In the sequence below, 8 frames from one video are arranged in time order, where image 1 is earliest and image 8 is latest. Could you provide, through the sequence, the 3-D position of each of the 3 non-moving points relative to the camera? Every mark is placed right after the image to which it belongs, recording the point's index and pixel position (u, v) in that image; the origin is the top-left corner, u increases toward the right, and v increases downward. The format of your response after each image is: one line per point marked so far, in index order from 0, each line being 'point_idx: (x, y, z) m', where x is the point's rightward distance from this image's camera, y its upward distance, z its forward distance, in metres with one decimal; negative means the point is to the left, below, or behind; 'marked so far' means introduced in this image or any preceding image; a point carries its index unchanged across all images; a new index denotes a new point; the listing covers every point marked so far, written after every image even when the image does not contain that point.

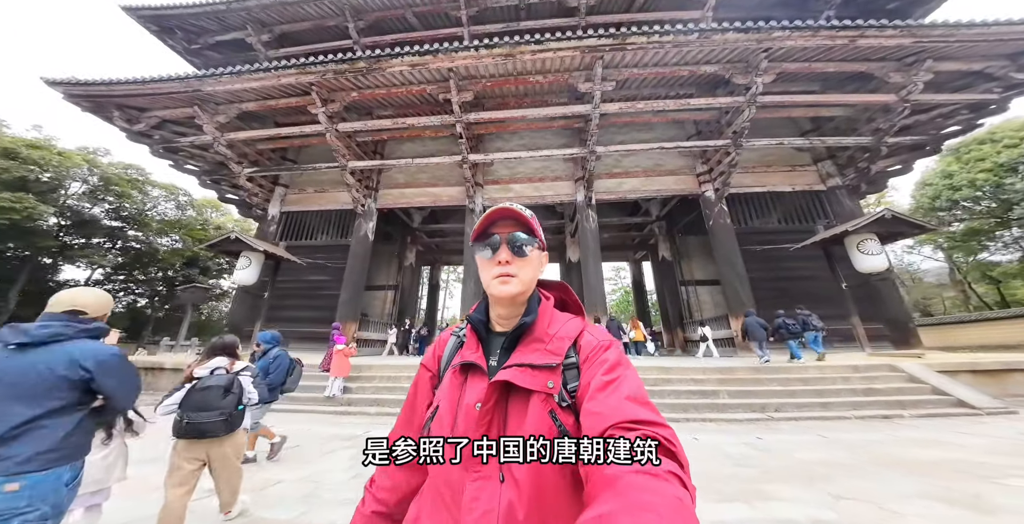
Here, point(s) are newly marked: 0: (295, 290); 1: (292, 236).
0: (-6.8, -1.0, +10.0) m
1: (-7.2, +0.7, +10.6) m
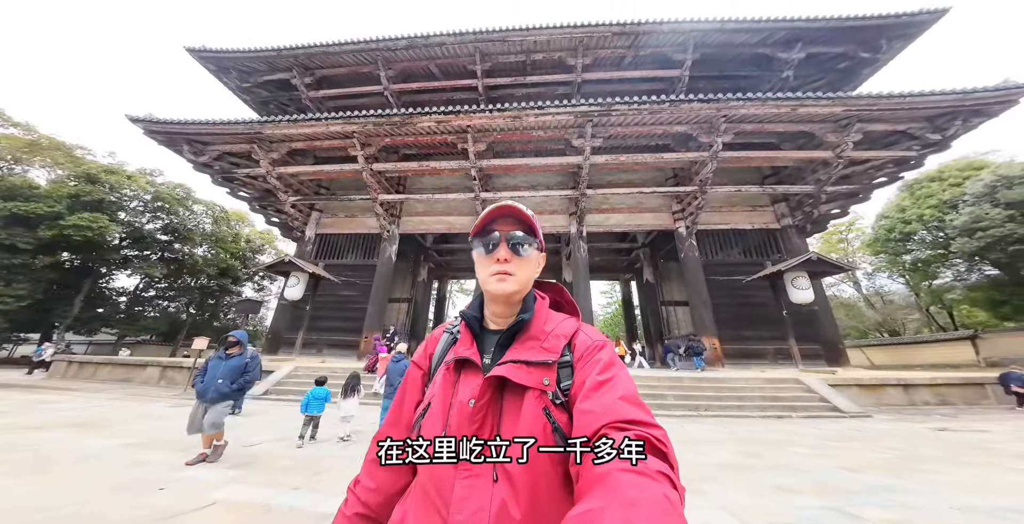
0: (-6.7, -1.5, +11.4) m
1: (-7.1, +0.2, +12.0) m
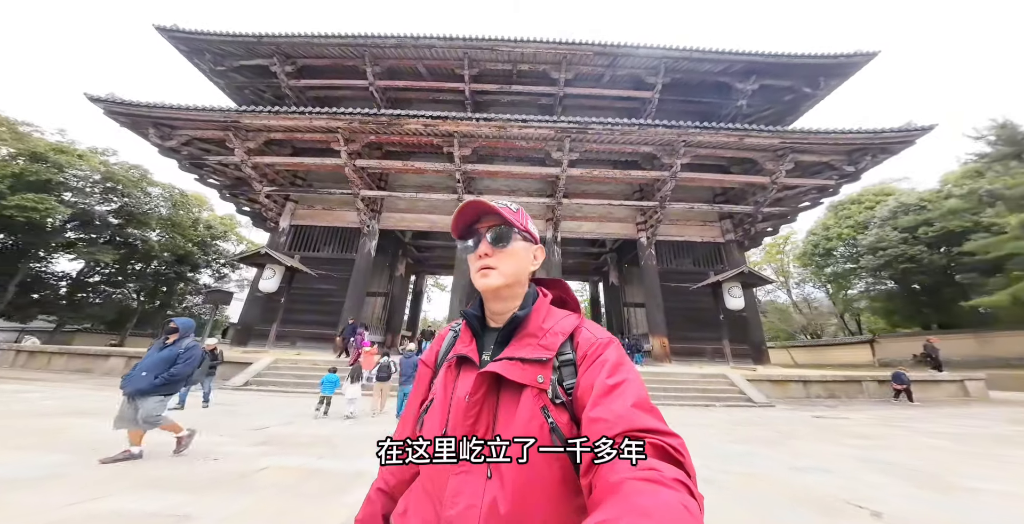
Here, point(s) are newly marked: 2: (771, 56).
0: (-7.7, -1.2, +11.4) m
1: (-8.0, +0.5, +11.9) m
2: (+9.1, +7.2, +10.8) m
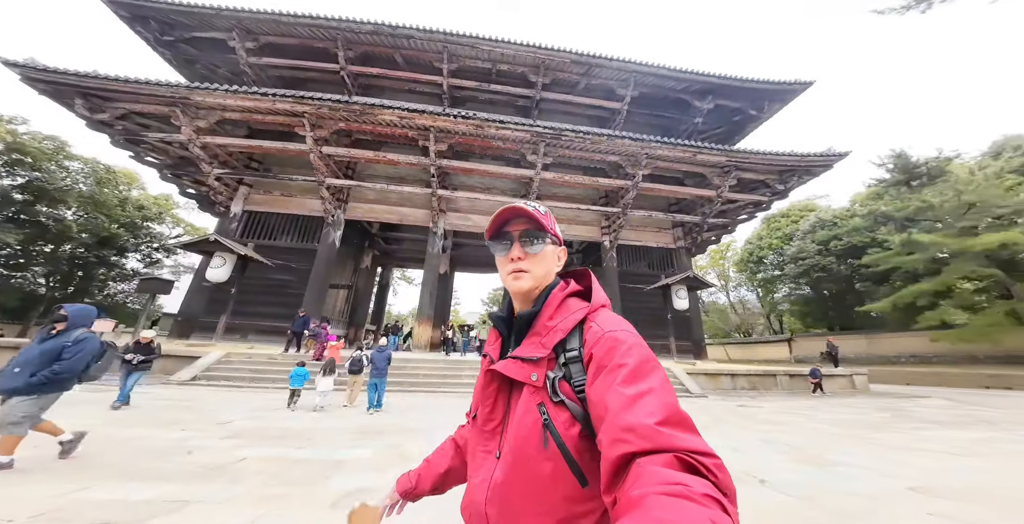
0: (-8.8, -0.8, +10.7) m
1: (-9.1, +0.9, +11.1) m
2: (+8.2, +7.0, +11.9) m
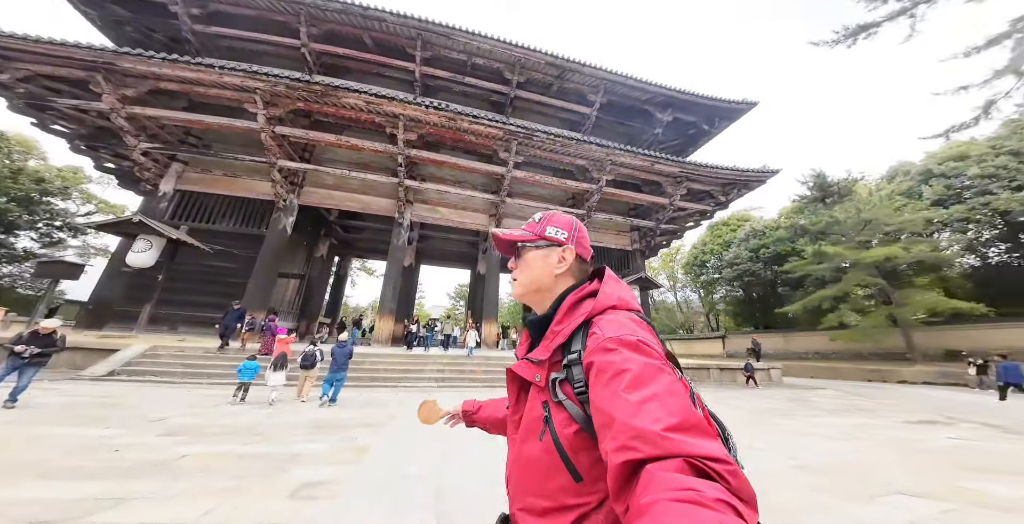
0: (-9.8, -0.4, +9.5) m
1: (-10.2, +1.4, +9.9) m
2: (+7.1, +6.9, +12.8) m
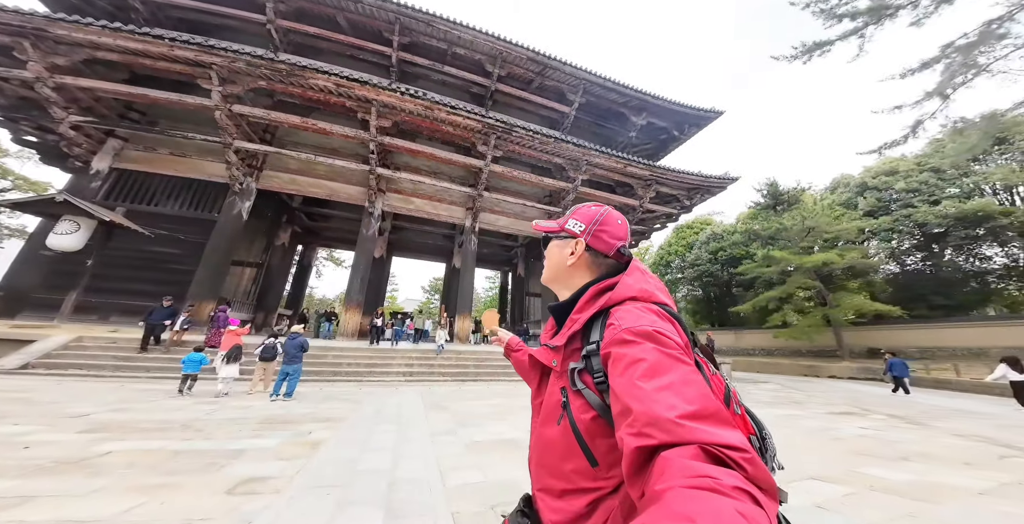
0: (-10.7, +0.1, +8.8) m
1: (-11.1, +1.8, +9.1) m
2: (+6.1, +6.9, +13.3) m
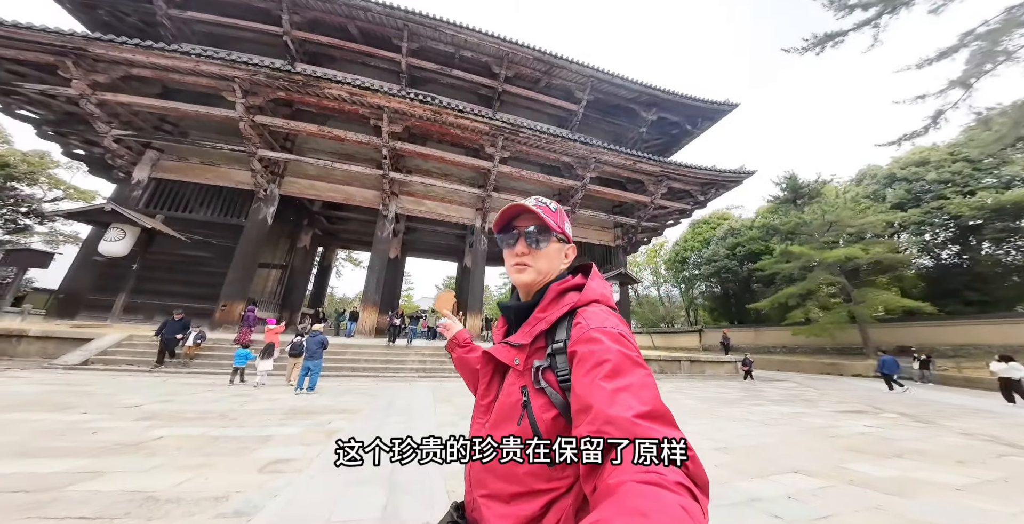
0: (-10.5, 0.0, +9.5) m
1: (-10.8, +1.7, +9.8) m
2: (+6.5, +7.0, +13.1) m
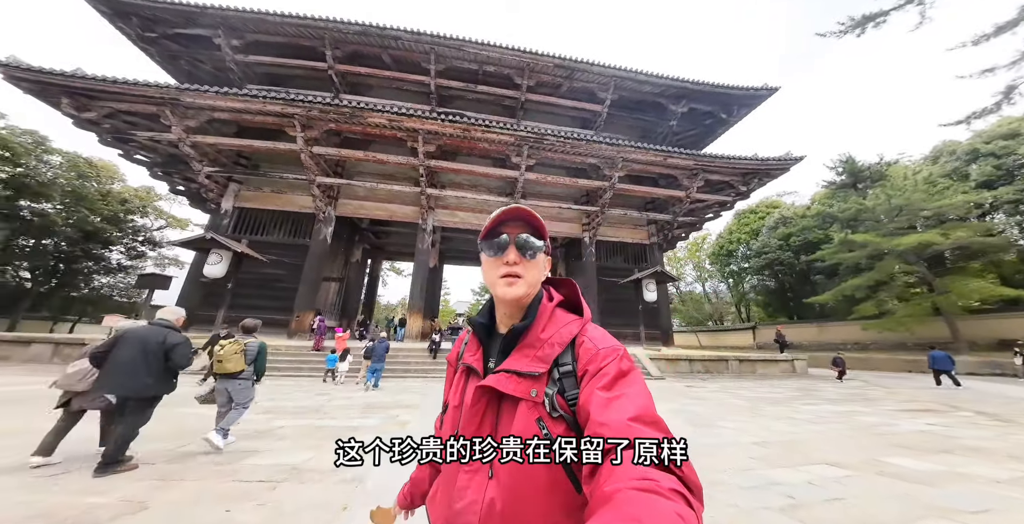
0: (-9.3, -0.7, +11.1) m
1: (-9.7, +1.1, +11.5) m
2: (+7.6, +7.2, +12.7) m
